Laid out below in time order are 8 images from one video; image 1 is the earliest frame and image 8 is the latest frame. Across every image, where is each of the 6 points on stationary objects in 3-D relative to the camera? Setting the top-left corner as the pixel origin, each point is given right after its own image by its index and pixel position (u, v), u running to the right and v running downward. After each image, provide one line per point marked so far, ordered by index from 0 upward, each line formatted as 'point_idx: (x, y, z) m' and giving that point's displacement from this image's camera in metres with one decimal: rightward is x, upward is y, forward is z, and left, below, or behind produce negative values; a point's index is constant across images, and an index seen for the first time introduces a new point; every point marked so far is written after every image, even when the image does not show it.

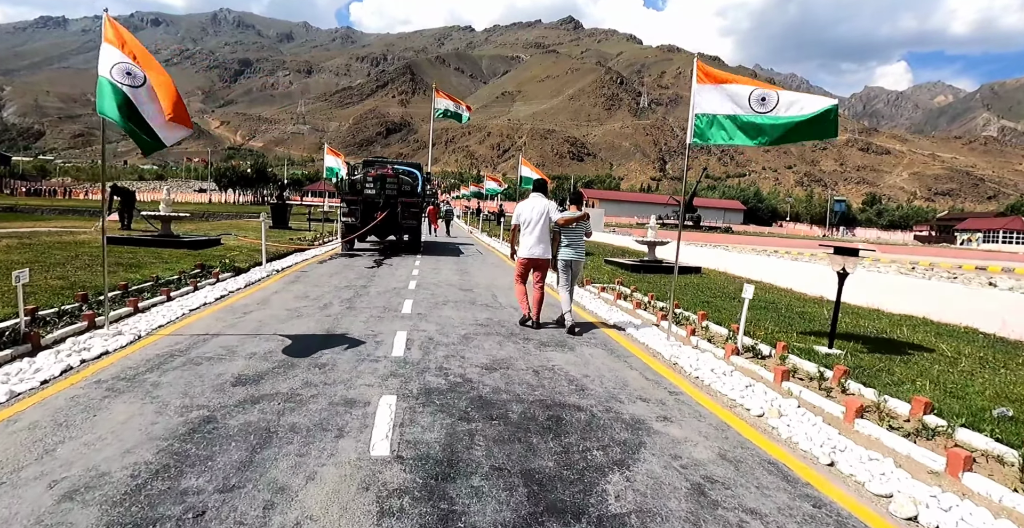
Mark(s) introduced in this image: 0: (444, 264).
0: (-2.0, 0.0, +16.8) m
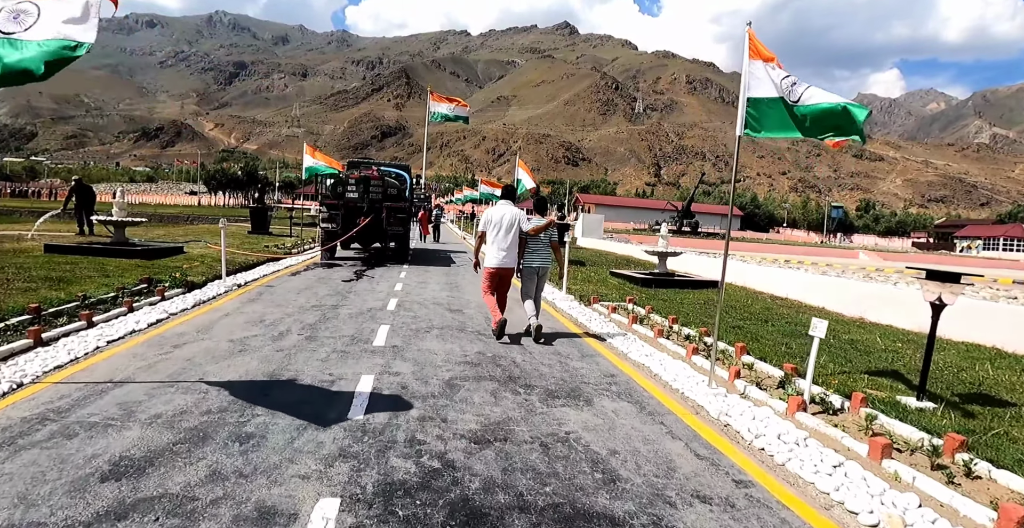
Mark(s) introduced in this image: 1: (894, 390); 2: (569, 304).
0: (-2.1, -0.3, +15.0) m
1: (+4.6, -1.5, +6.6) m
2: (+1.2, -0.9, +12.3) m
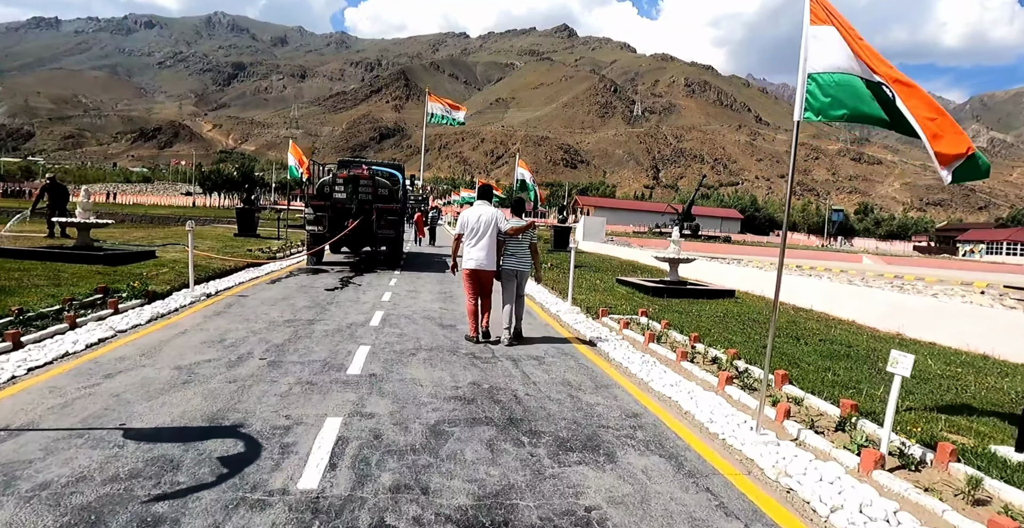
0: (-2.1, -0.5, +13.8) m
1: (+4.6, -1.7, +5.4) m
2: (+1.2, -1.0, +11.1) m
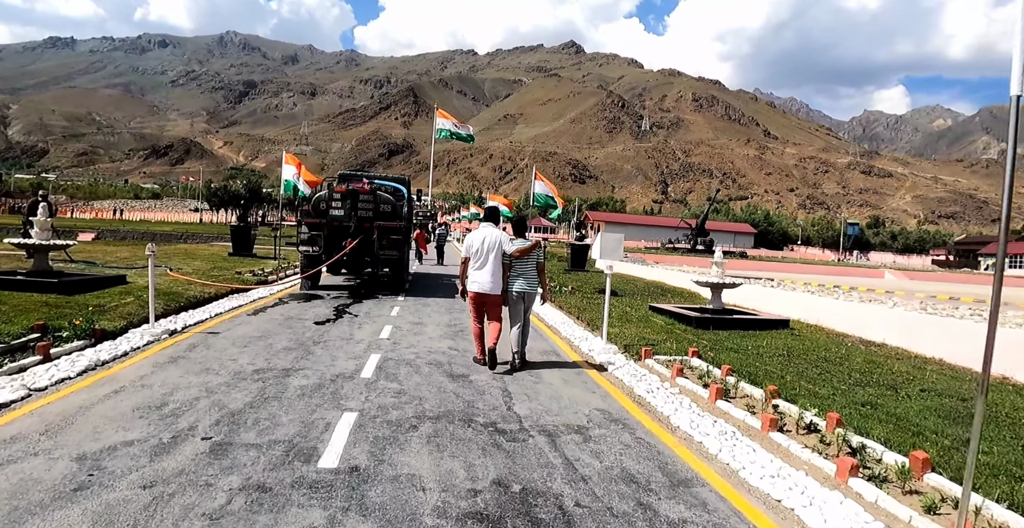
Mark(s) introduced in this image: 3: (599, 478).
0: (-1.6, -1.1, +12.0) m
1: (+4.9, -2.0, +3.4) m
2: (+1.6, -1.5, +9.2) m
3: (+0.7, -1.7, +4.6) m
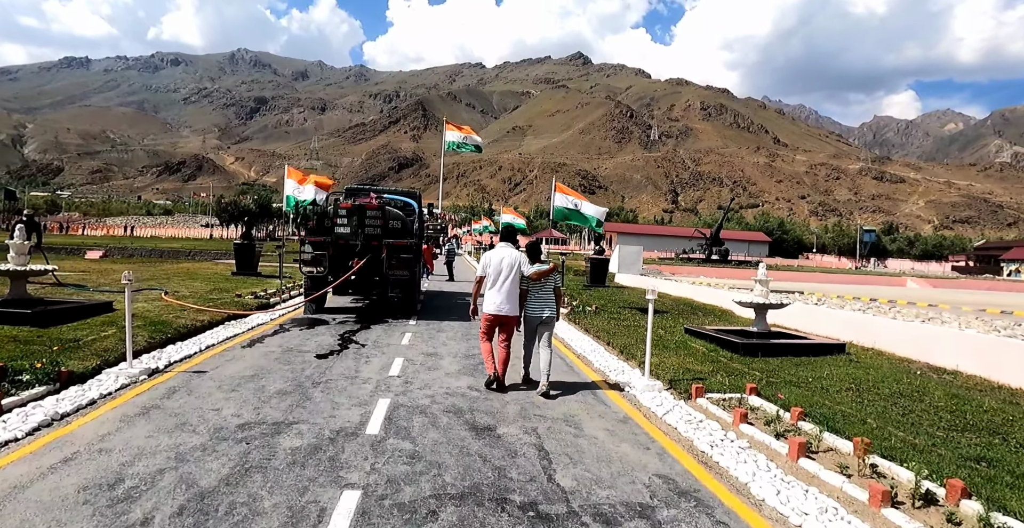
0: (-1.2, -1.5, +10.8) m
1: (+5.2, -2.2, +2.1) m
2: (+2.1, -1.9, +7.9) m
3: (+1.1, -2.0, +3.4) m
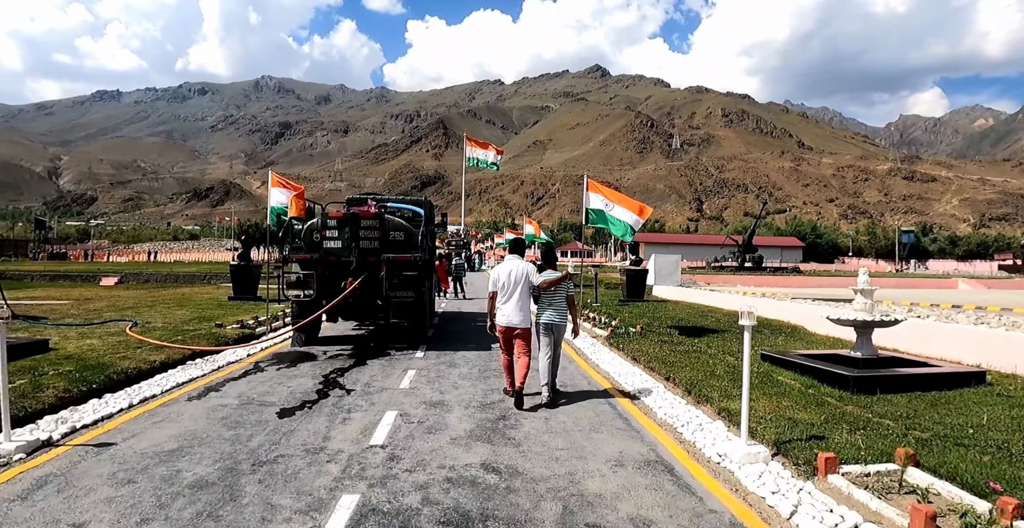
0: (-0.7, -1.8, +8.3) m
1: (+5.3, -2.0, -0.7) m
2: (+2.4, -2.0, +5.3) m
3: (+1.2, -2.0, +0.8) m
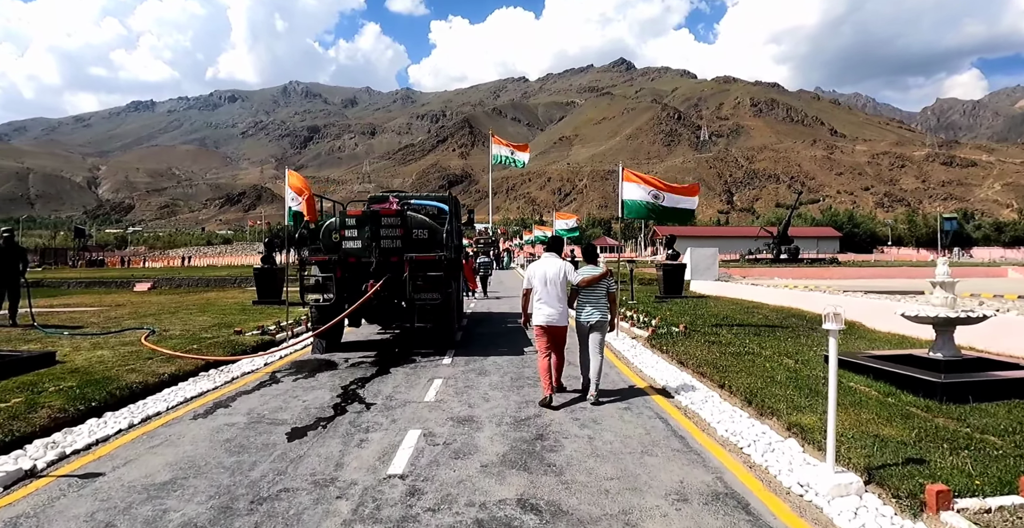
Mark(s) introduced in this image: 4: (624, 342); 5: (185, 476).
0: (-0.2, -1.8, +7.5) m
1: (+5.3, -1.9, -1.8) m
2: (+2.7, -1.9, +4.4) m
3: (+1.3, -2.0, -0.1) m
4: (+2.4, -1.6, +11.7) m
5: (-3.0, -1.9, +5.1) m
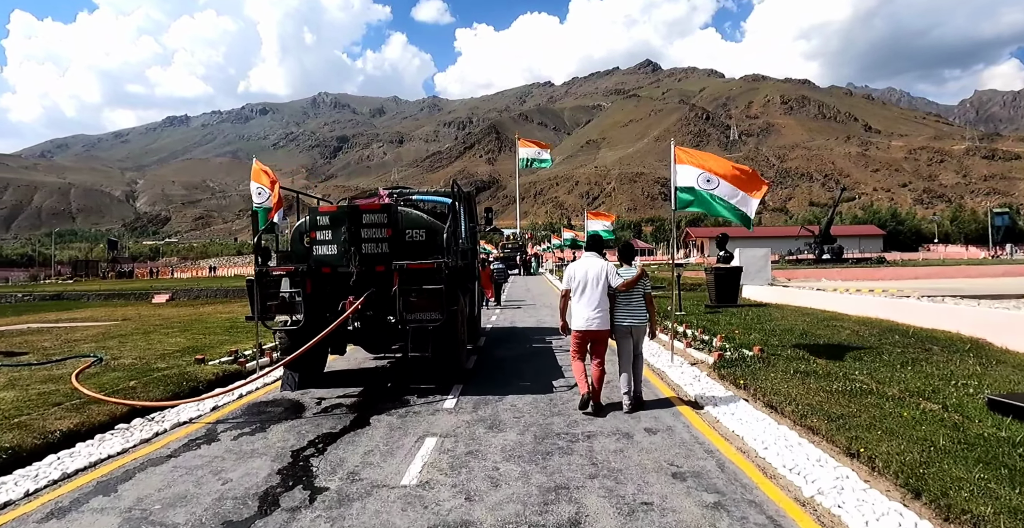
0: (0.0, -1.9, +5.0) m
1: (+5.0, -1.9, -4.5) m
2: (+2.8, -1.9, +1.7) m
3: (+1.1, -2.0, -2.7) m
4: (+2.8, -1.7, +9.0) m
5: (-2.9, -2.0, +2.7) m
